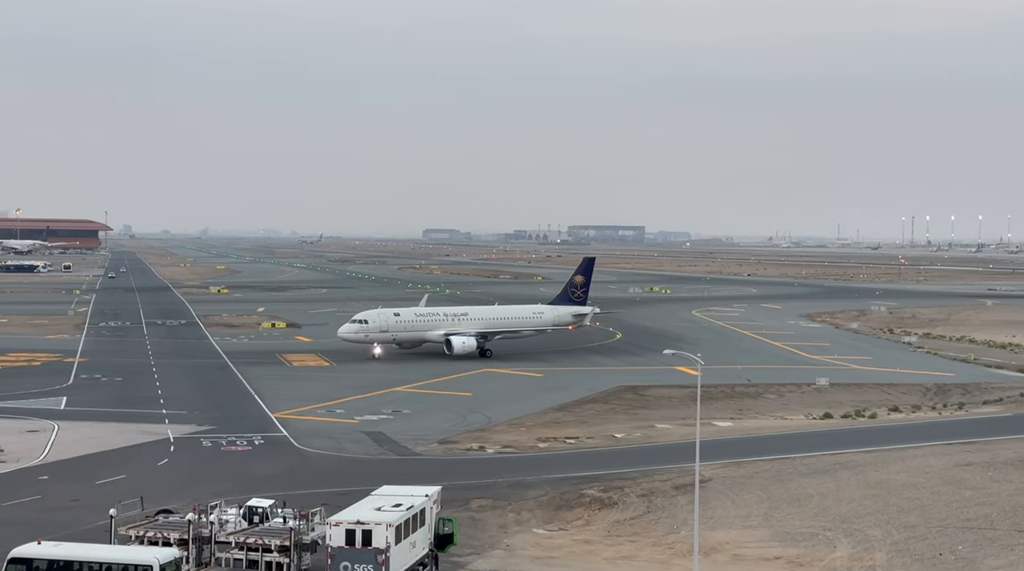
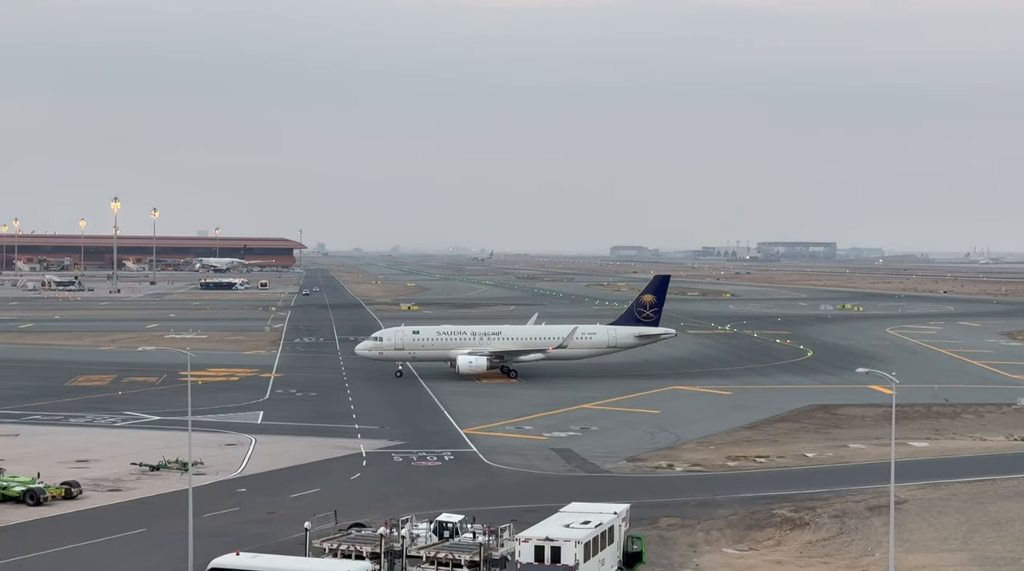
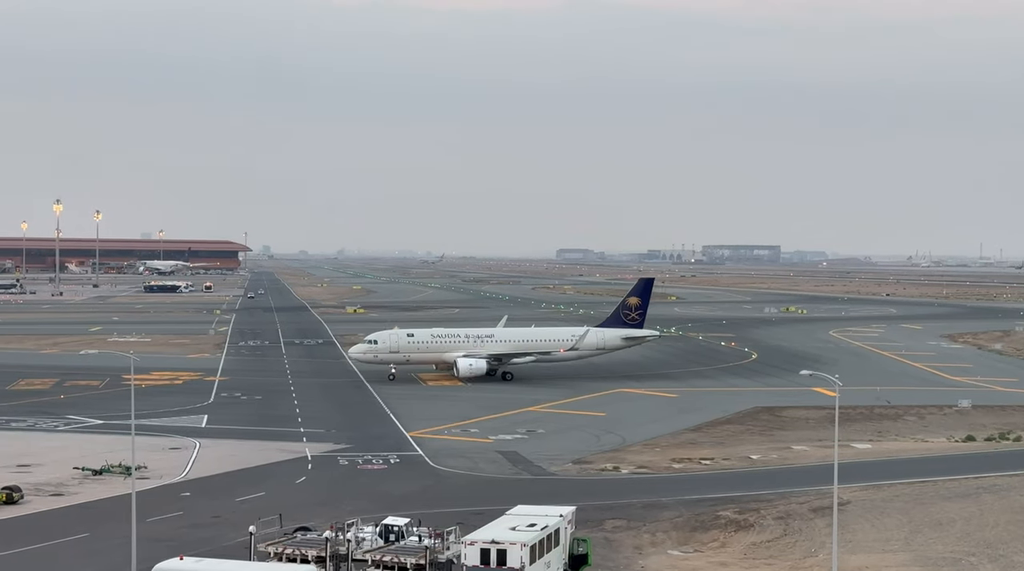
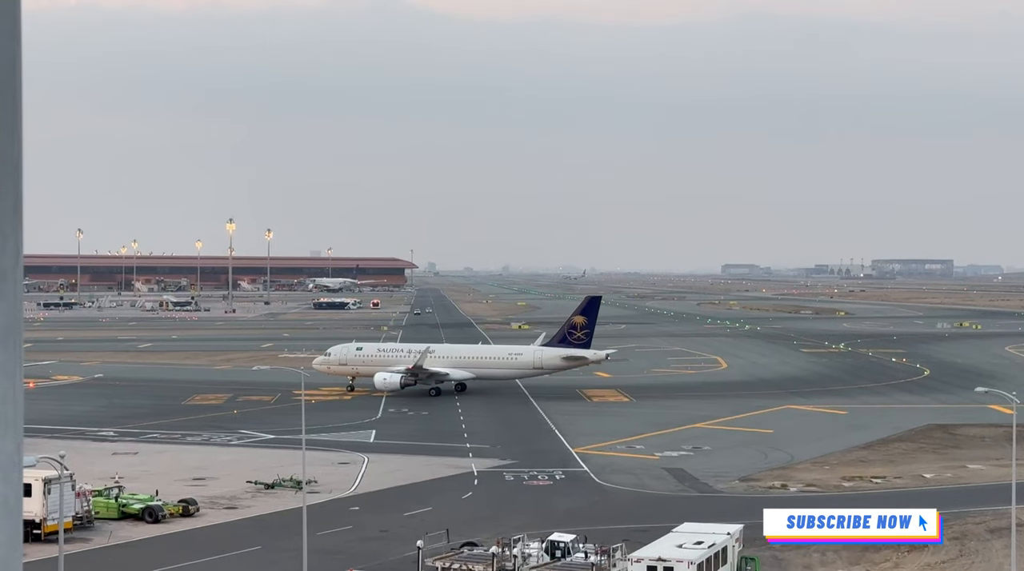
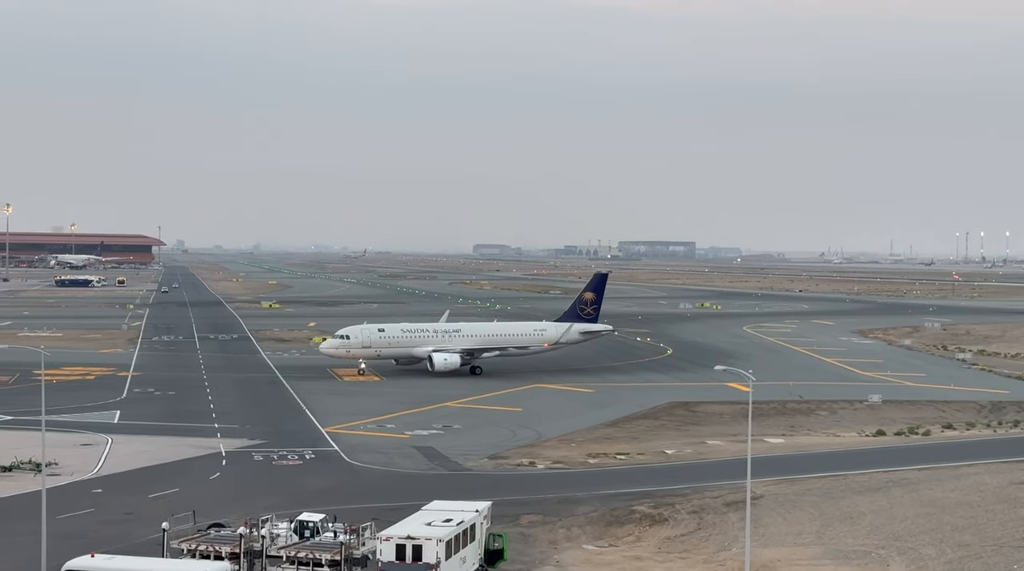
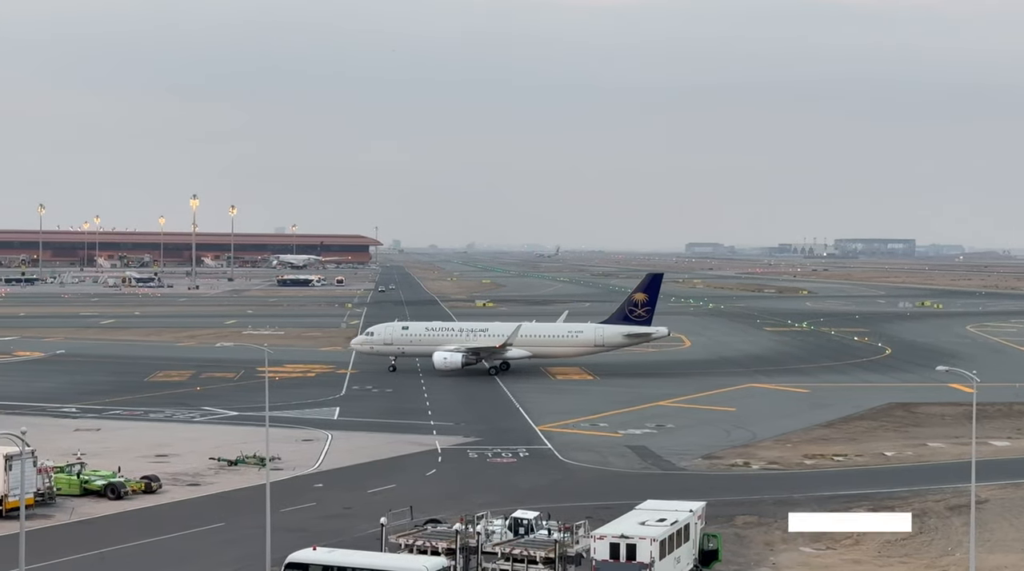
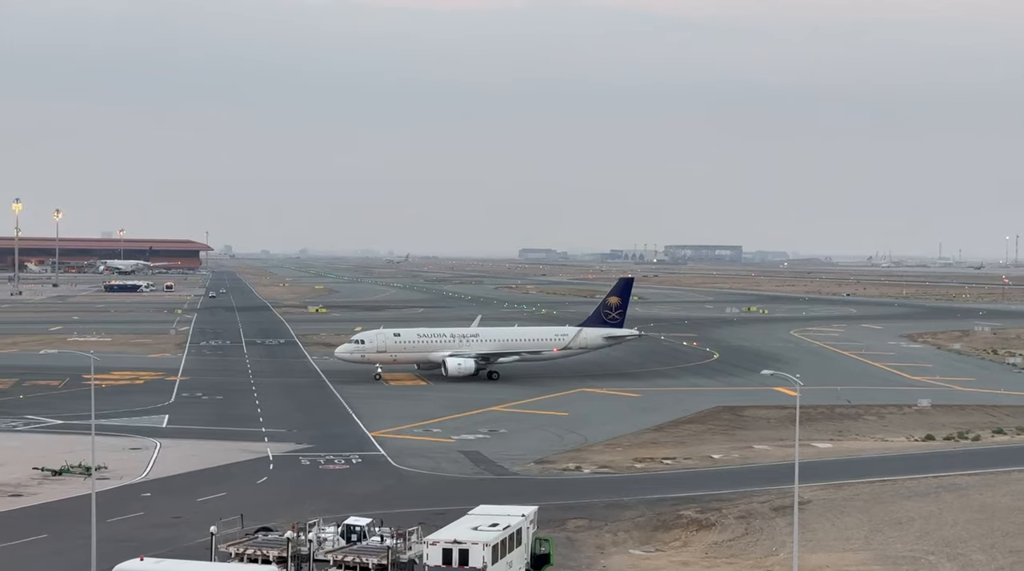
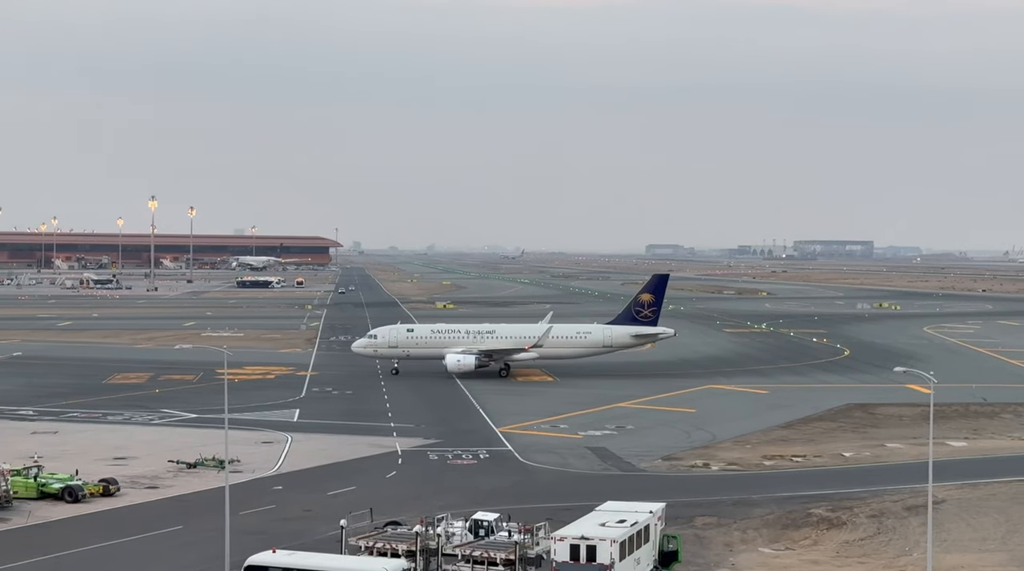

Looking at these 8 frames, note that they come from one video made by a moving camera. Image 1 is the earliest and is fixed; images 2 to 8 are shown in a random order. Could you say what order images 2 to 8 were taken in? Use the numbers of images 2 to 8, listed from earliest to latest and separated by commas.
5, 7, 3, 2, 8, 6, 4
